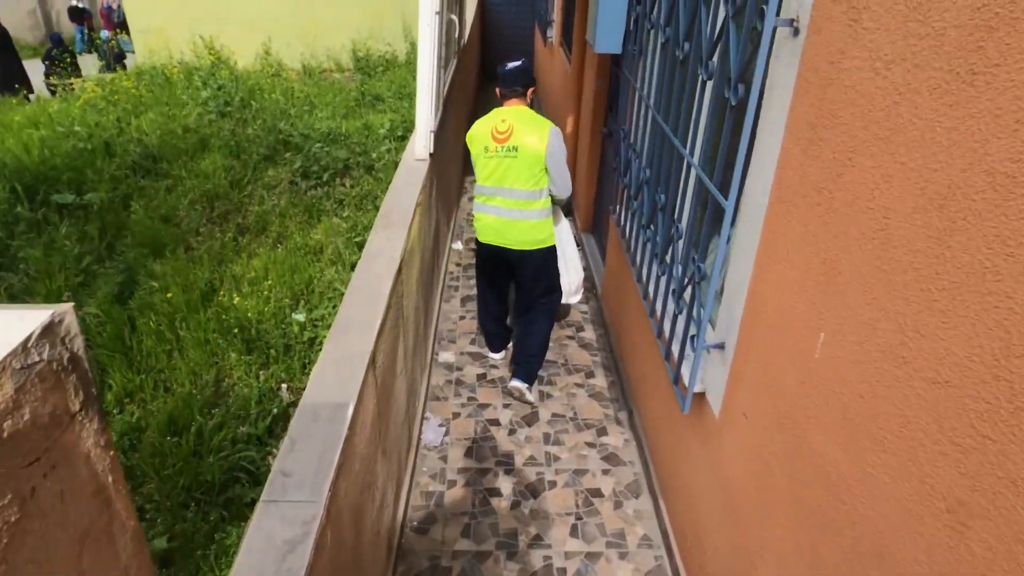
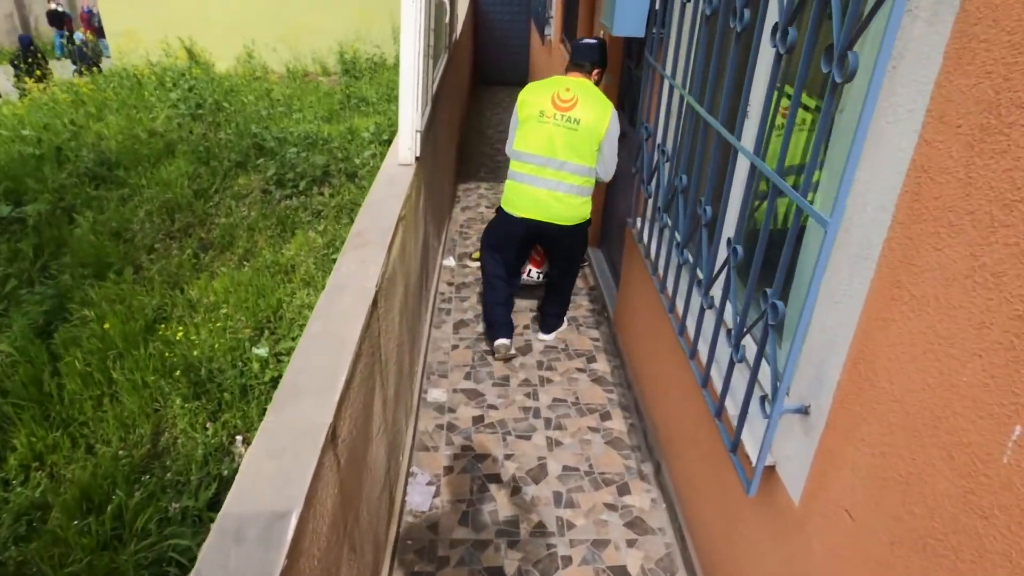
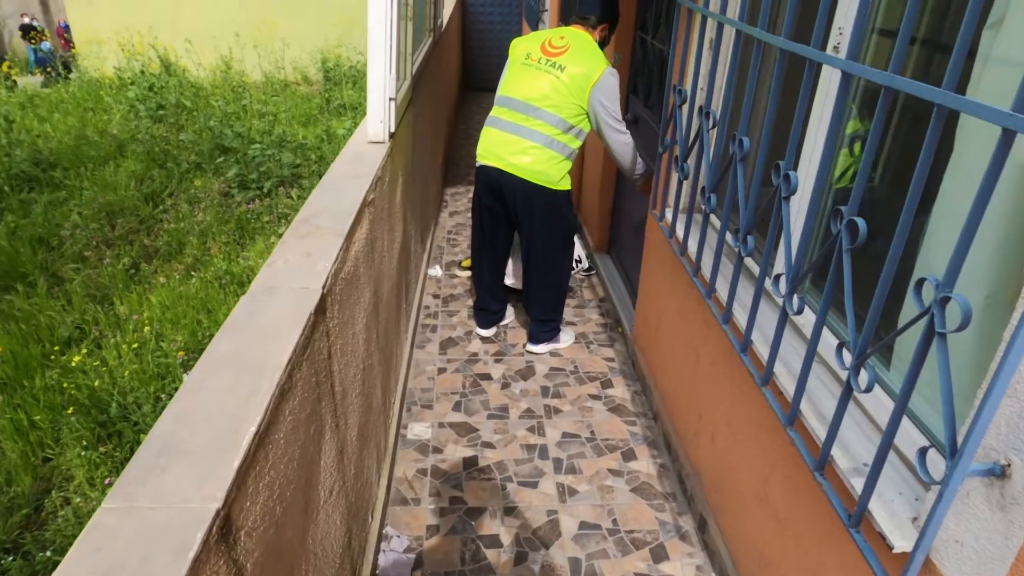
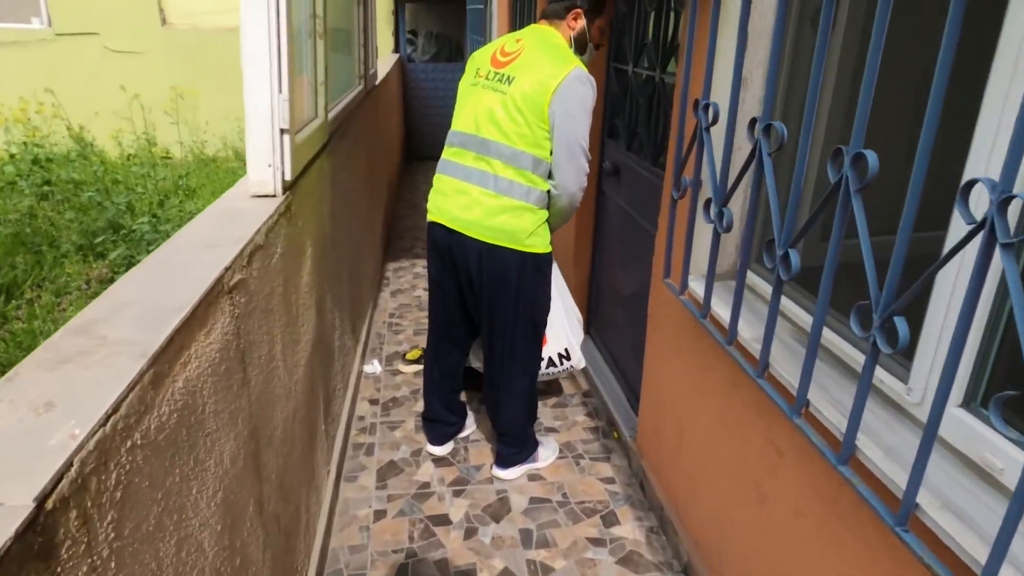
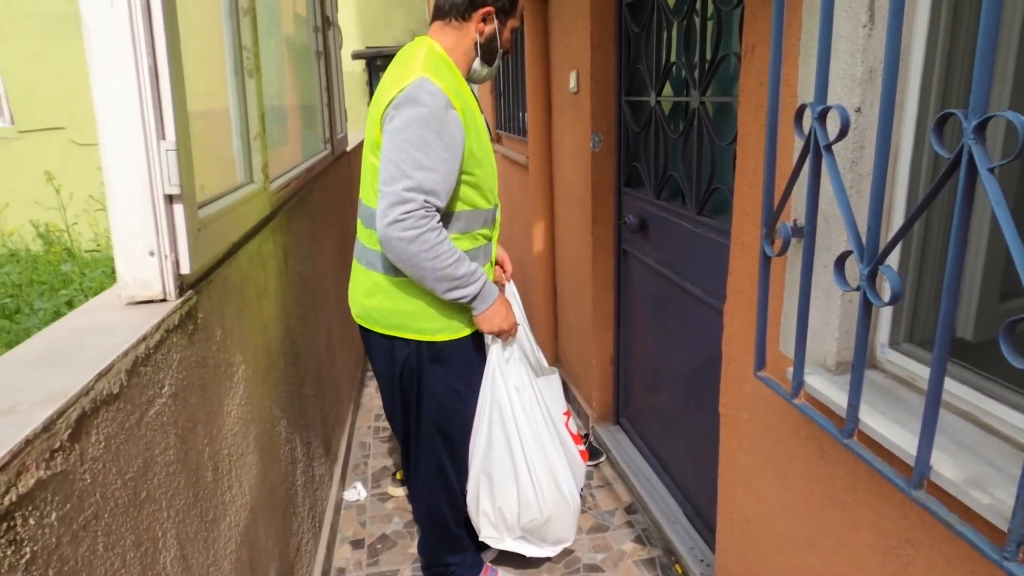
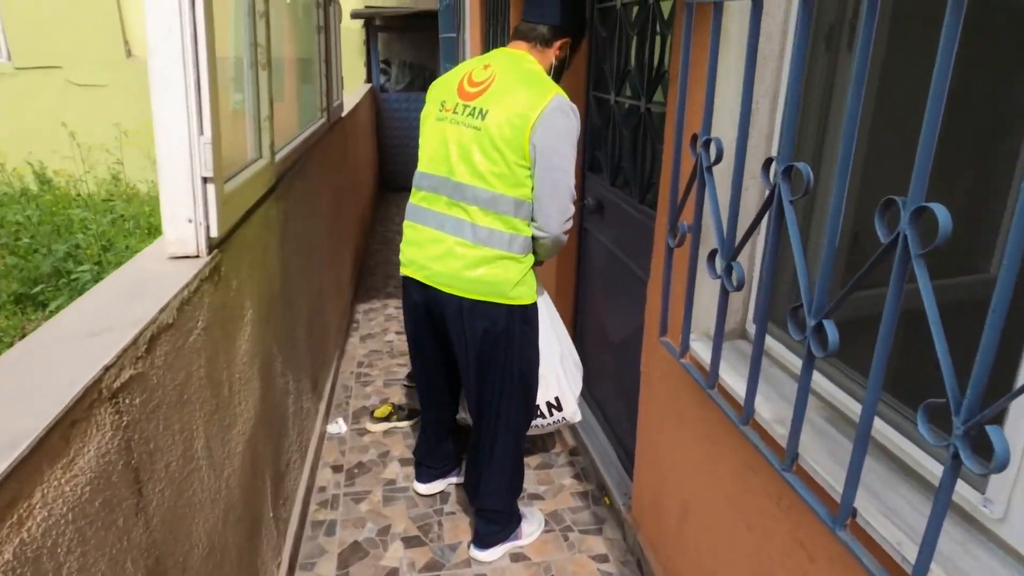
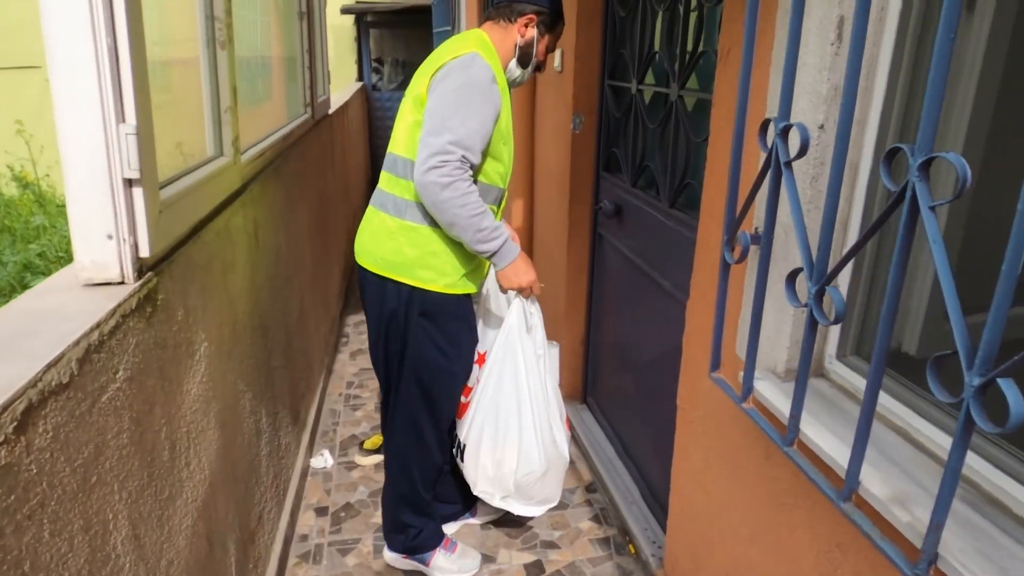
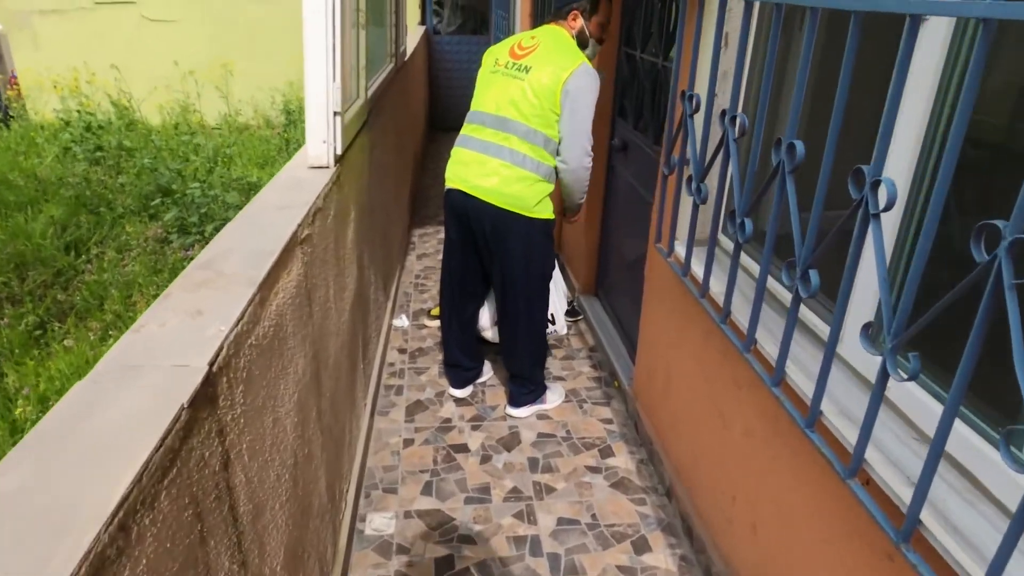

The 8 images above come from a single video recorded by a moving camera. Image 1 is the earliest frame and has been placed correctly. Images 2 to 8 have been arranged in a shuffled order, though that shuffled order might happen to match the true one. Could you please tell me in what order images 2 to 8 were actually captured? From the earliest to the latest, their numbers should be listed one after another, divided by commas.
2, 3, 8, 4, 6, 7, 5
